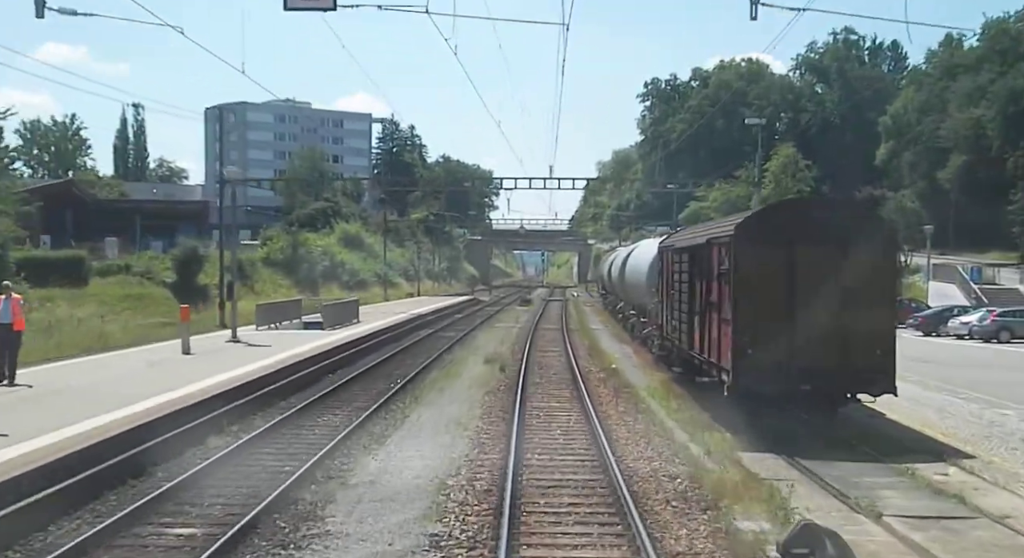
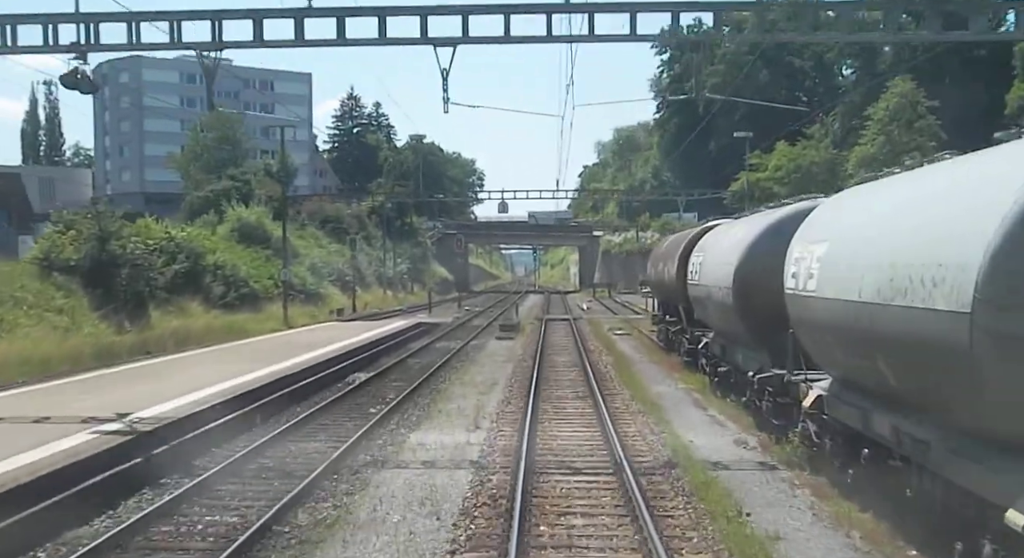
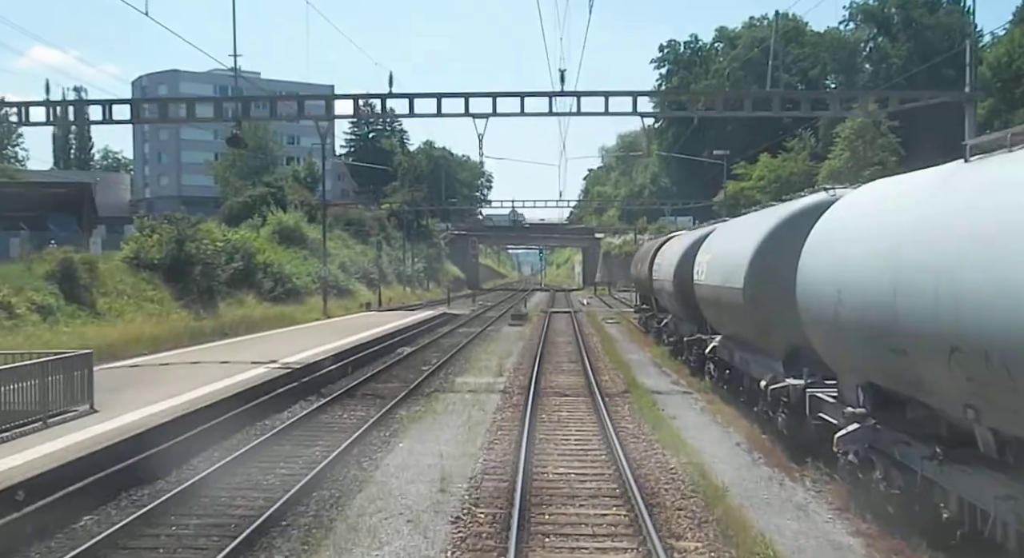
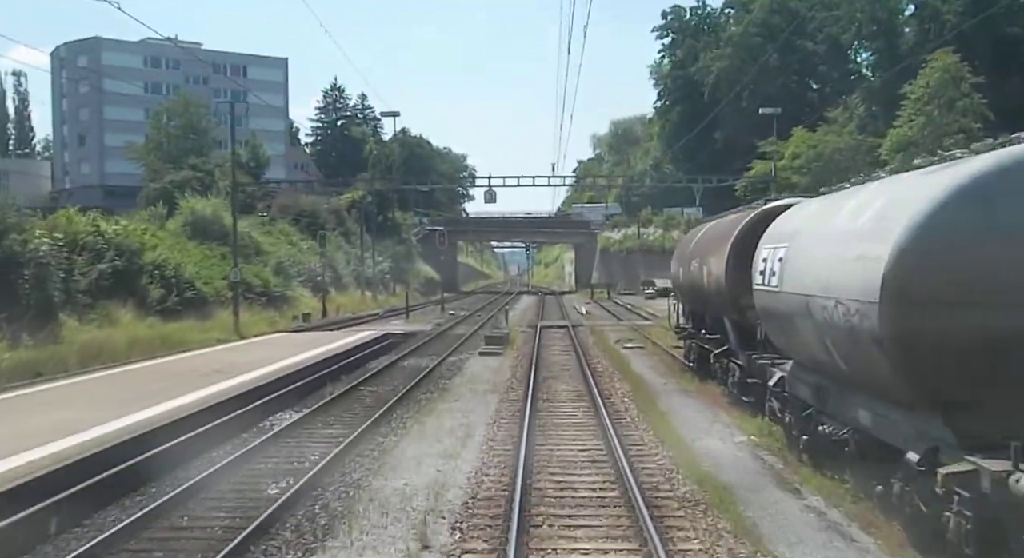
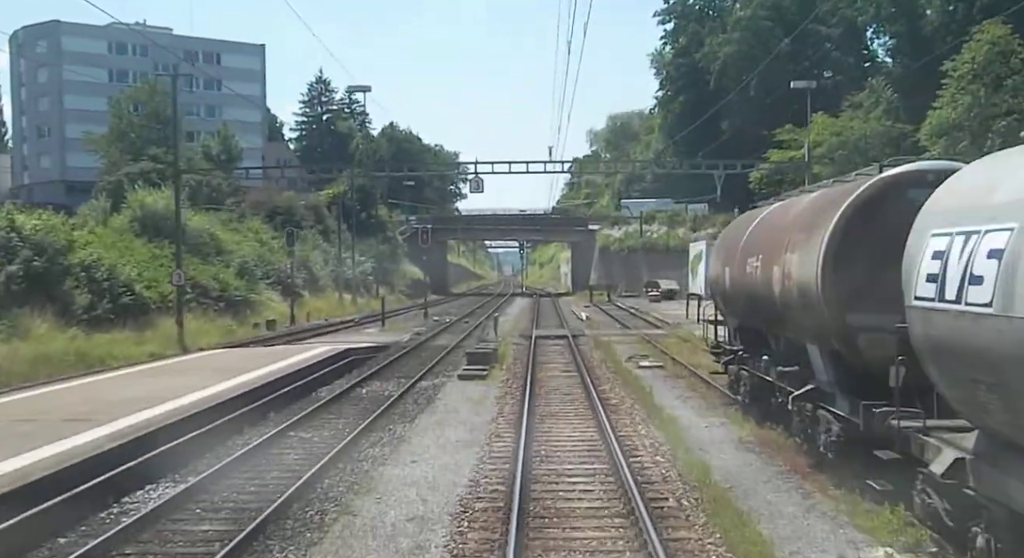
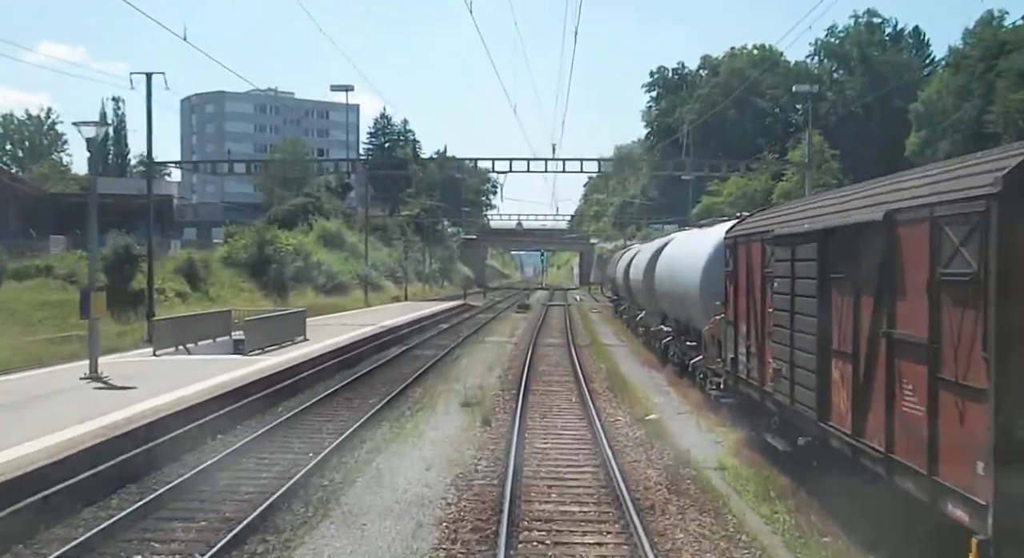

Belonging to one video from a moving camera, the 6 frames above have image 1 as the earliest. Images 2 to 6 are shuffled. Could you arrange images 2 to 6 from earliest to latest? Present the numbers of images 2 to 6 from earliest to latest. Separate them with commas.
6, 3, 2, 4, 5
